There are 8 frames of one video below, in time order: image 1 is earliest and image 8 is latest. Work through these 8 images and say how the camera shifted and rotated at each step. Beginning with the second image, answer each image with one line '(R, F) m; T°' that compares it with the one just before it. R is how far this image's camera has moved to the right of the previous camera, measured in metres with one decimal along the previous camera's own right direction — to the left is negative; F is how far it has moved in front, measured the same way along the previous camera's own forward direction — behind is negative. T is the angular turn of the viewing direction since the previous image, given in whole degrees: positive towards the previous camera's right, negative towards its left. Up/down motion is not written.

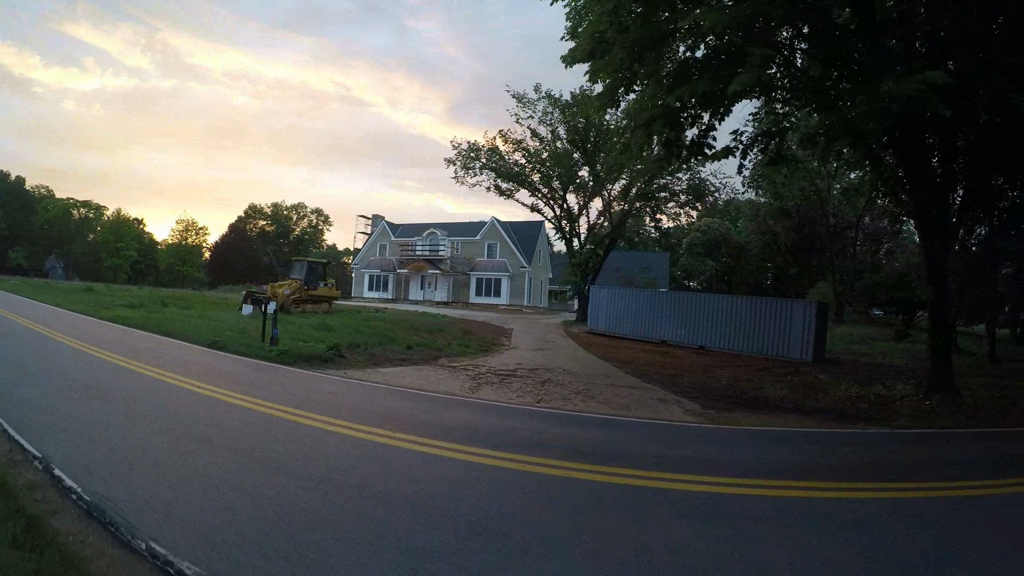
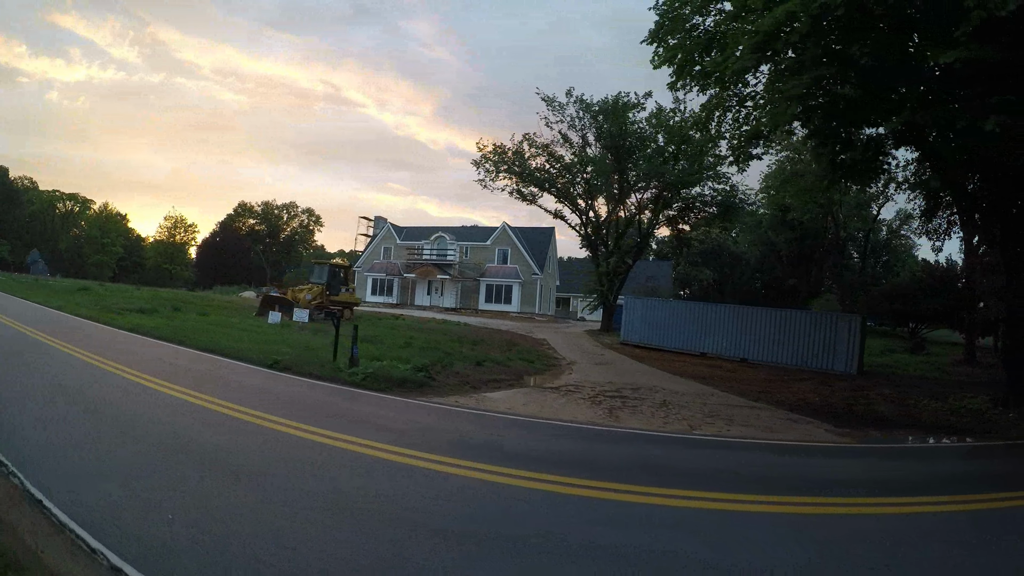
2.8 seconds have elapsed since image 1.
(-2.1, +1.0) m; +2°
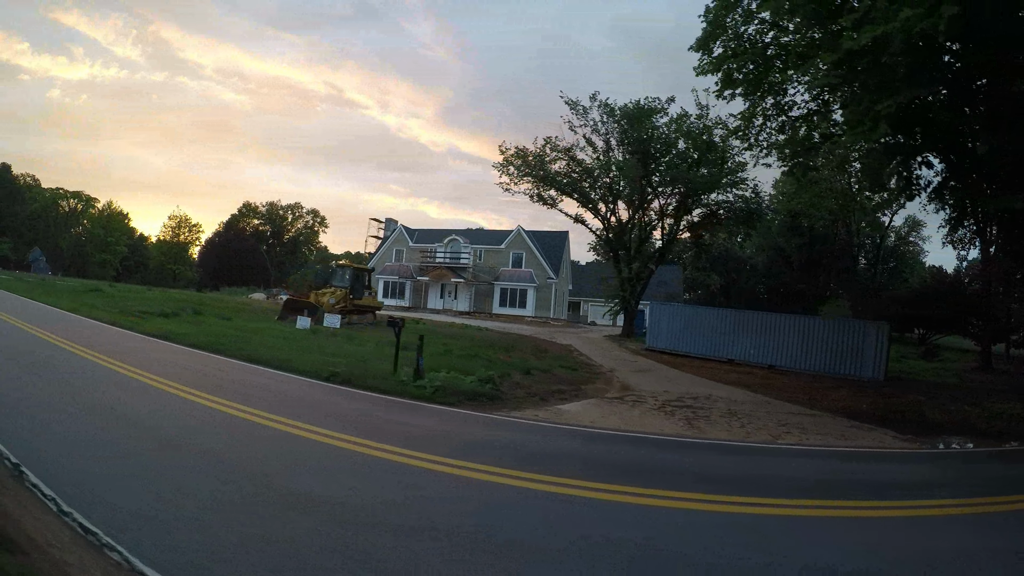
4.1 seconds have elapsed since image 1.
(-1.1, +0.2) m; 0°
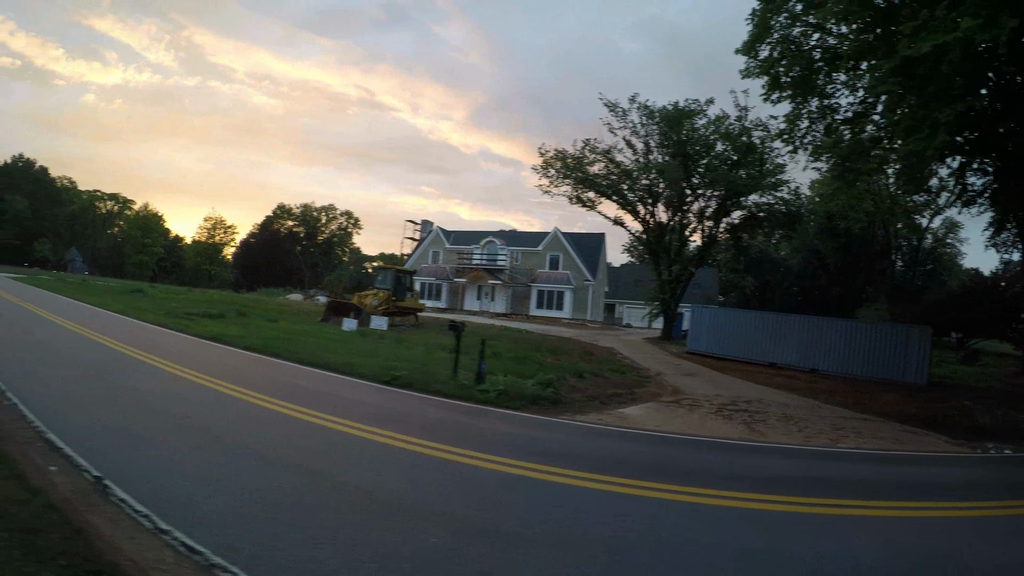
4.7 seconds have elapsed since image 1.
(-0.5, -0.2) m; -2°
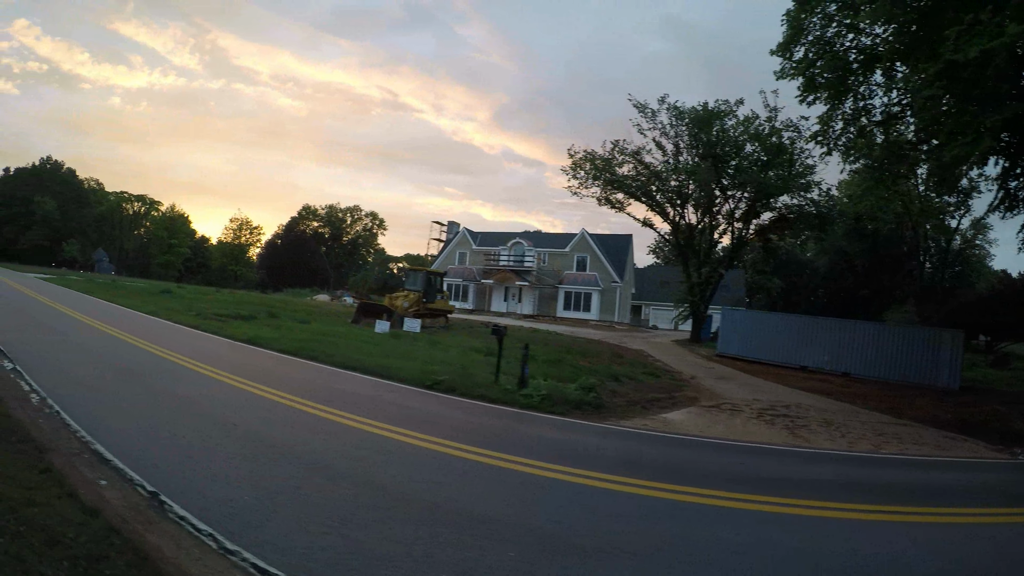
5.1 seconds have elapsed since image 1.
(-0.3, -0.1) m; -2°
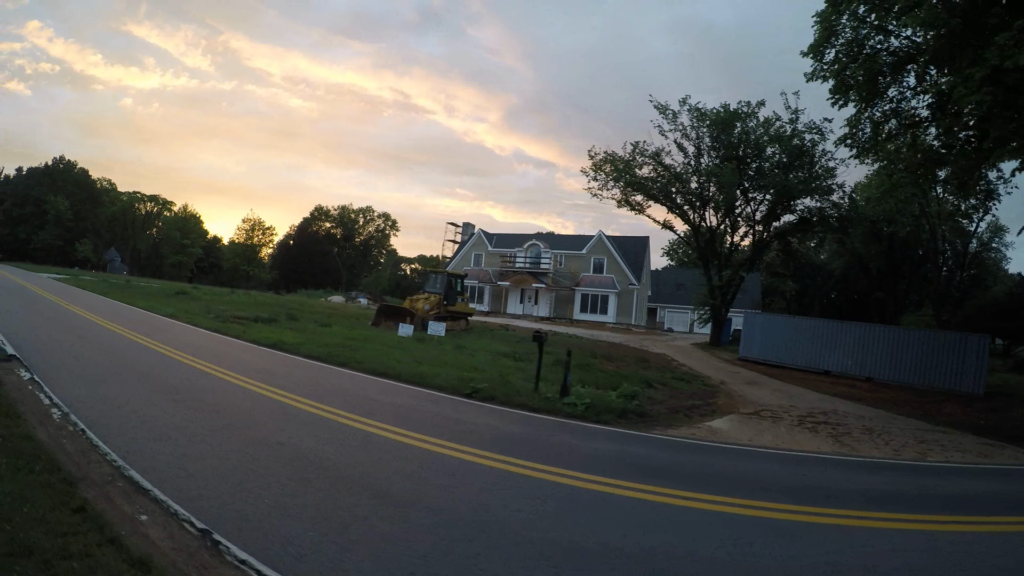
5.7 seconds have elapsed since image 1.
(-0.5, +0.1) m; -1°
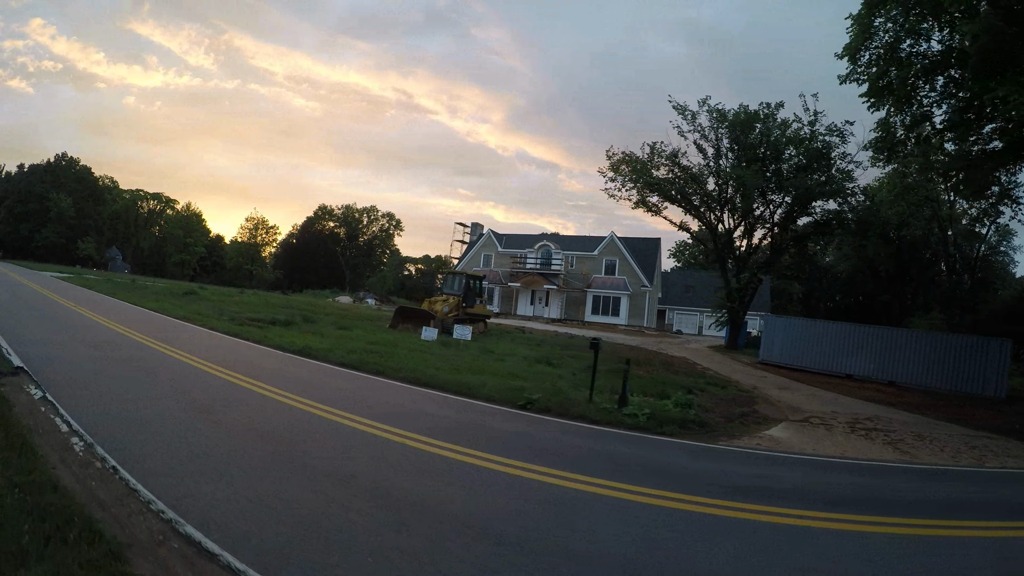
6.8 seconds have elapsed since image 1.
(-0.8, +0.3) m; 0°
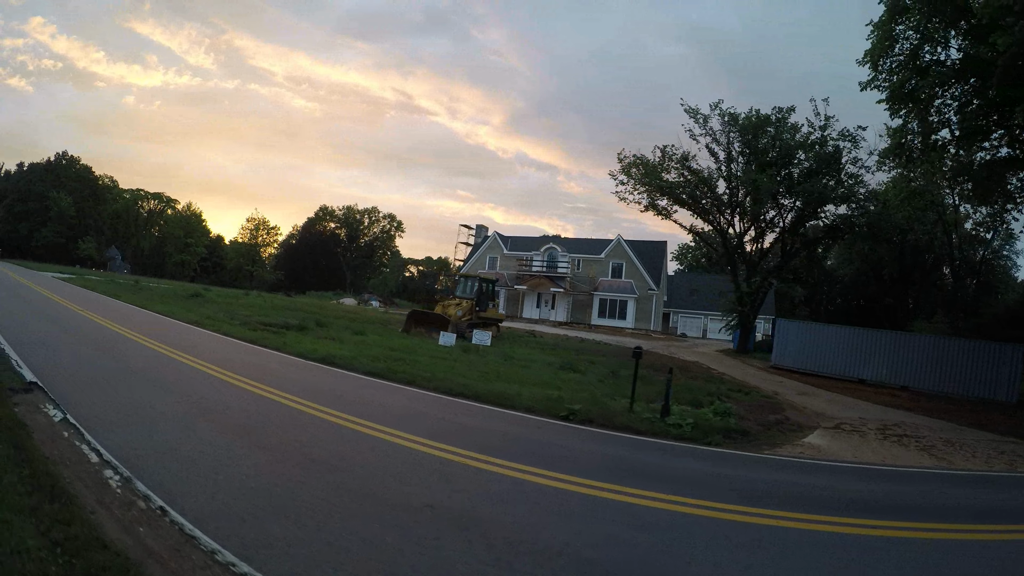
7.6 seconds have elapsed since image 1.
(-0.6, +0.1) m; 0°
